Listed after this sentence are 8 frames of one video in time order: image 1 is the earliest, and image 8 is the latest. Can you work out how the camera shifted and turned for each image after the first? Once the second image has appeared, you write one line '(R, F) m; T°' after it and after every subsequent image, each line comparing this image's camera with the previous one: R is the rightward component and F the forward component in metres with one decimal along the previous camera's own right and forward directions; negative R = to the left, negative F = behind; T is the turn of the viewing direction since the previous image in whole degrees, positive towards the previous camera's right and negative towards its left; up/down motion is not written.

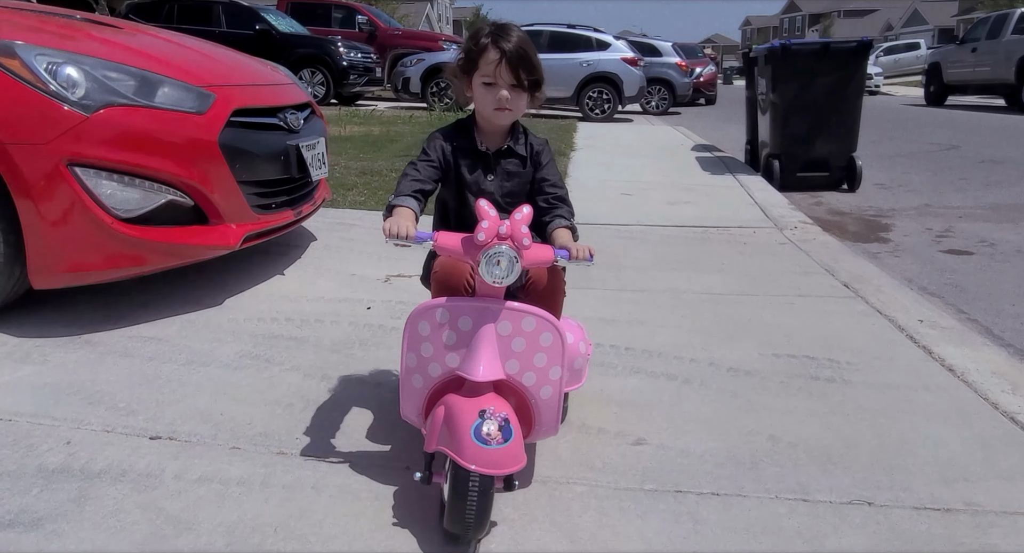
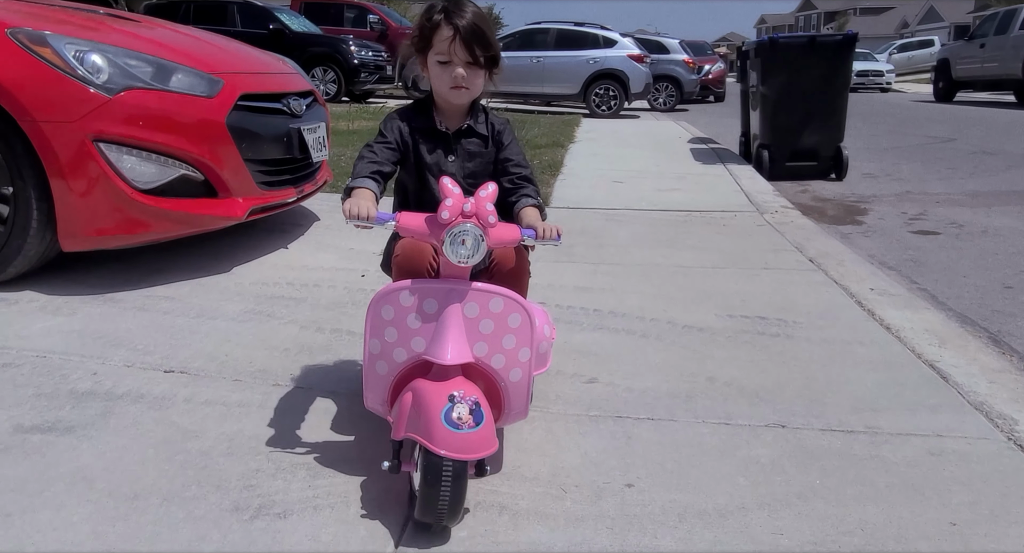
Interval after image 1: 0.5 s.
(+0.2, -0.4) m; -1°
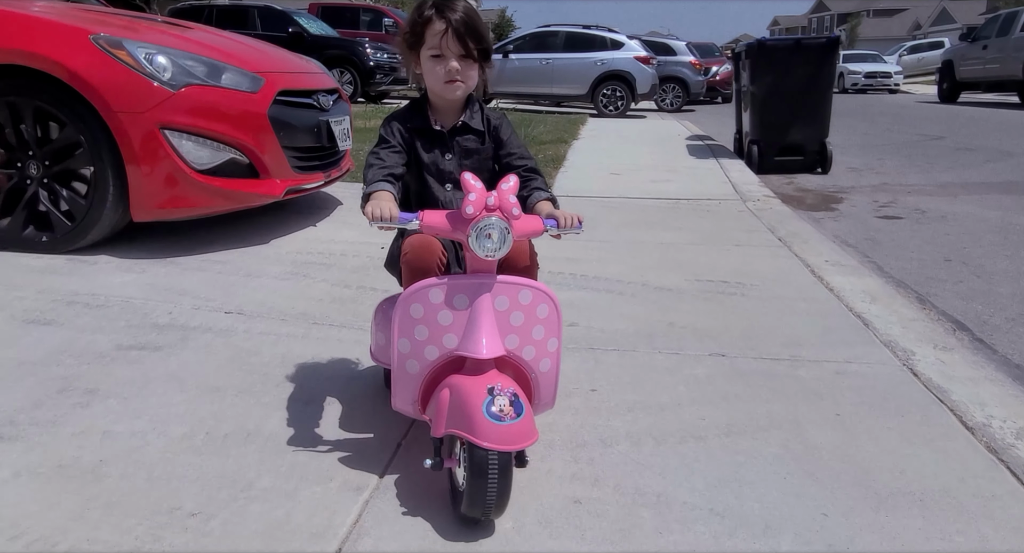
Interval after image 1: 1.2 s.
(+0.1, -0.6) m; -1°
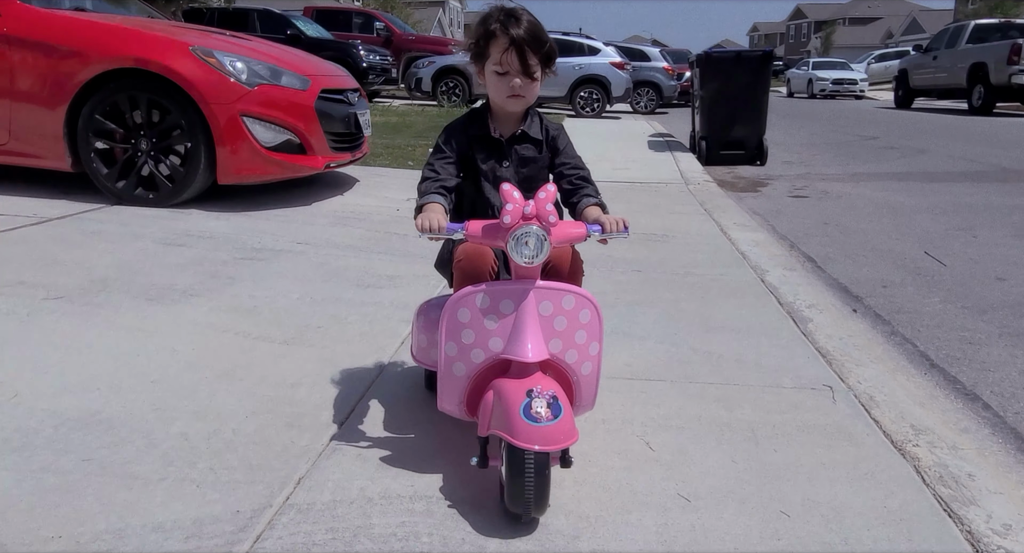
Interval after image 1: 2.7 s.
(0.0, -1.5) m; +1°
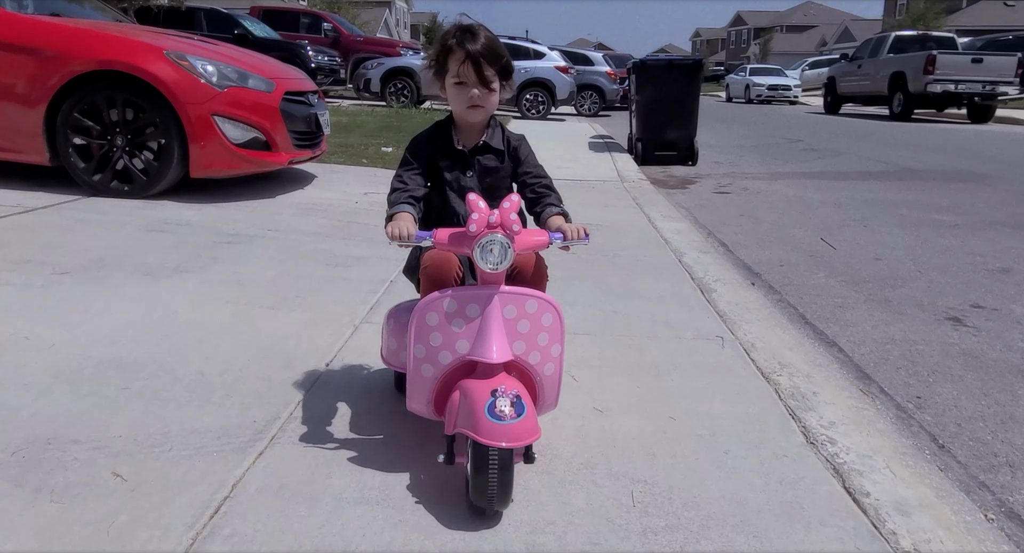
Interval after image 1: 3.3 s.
(0.0, -0.6) m; +4°
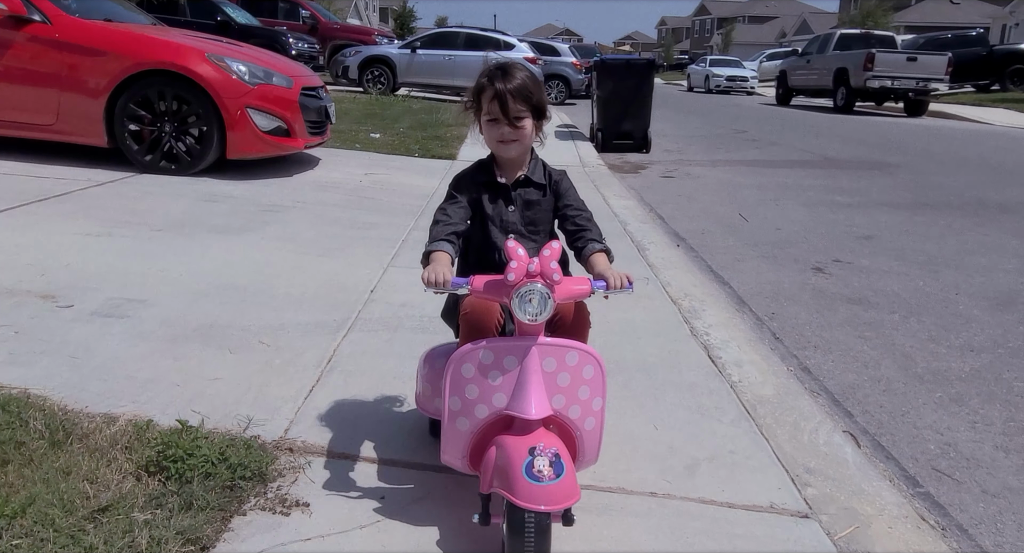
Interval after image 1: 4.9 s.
(-0.1, -1.4) m; +3°
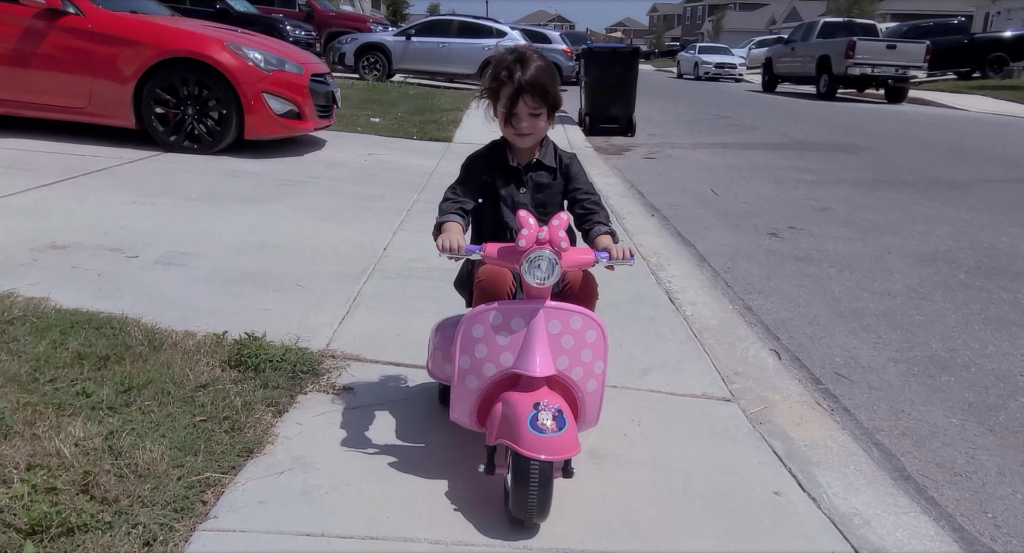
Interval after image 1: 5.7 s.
(0.0, -0.8) m; +1°
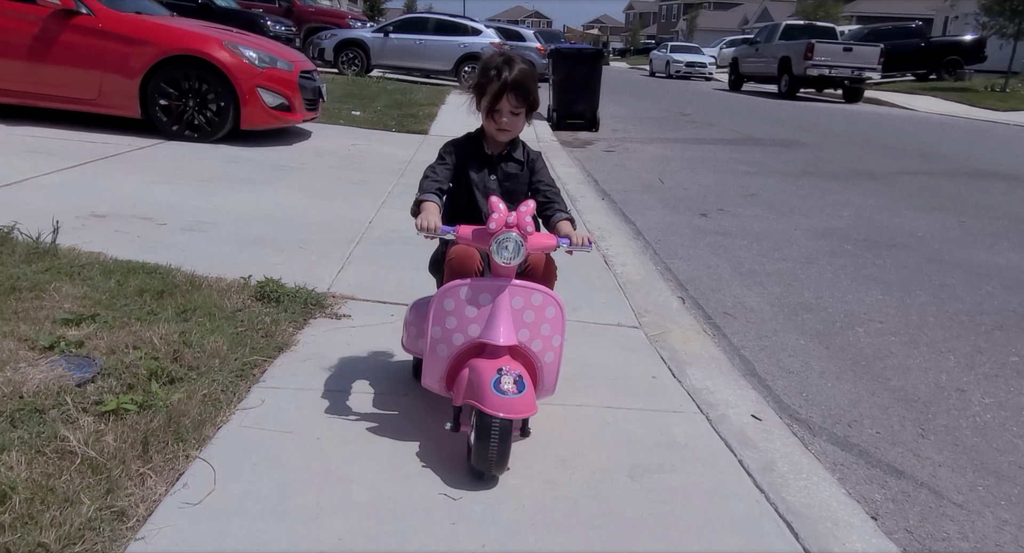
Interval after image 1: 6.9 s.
(+0.1, -1.0) m; +2°
